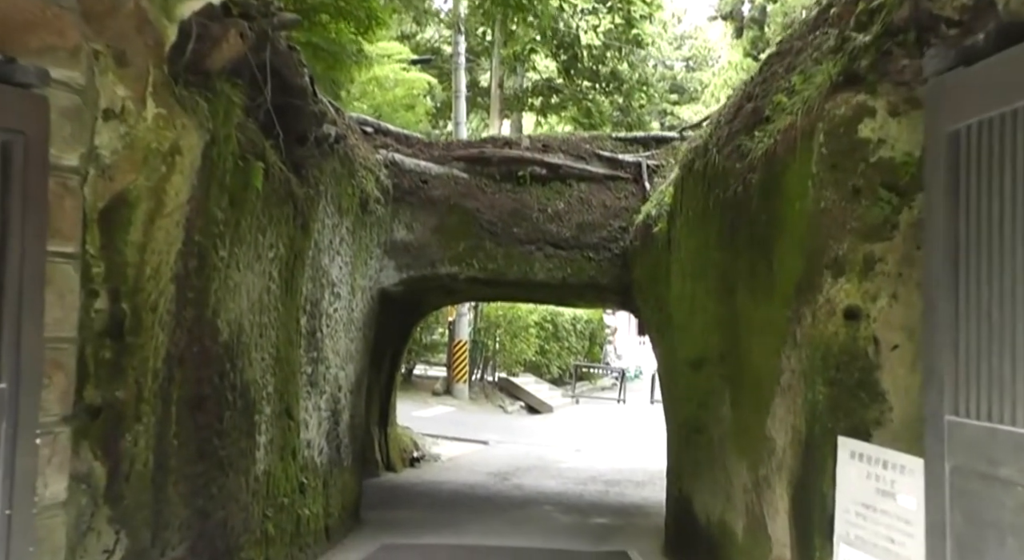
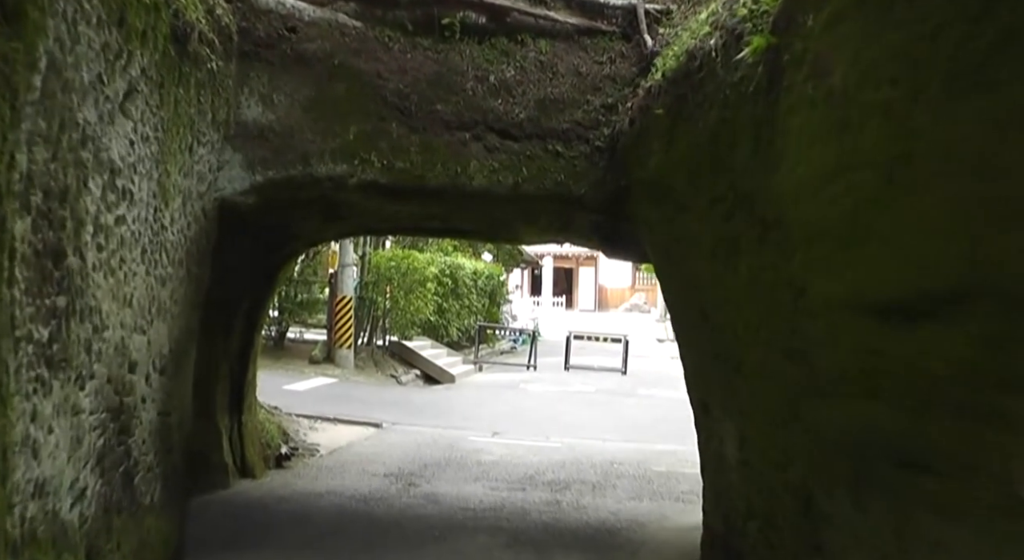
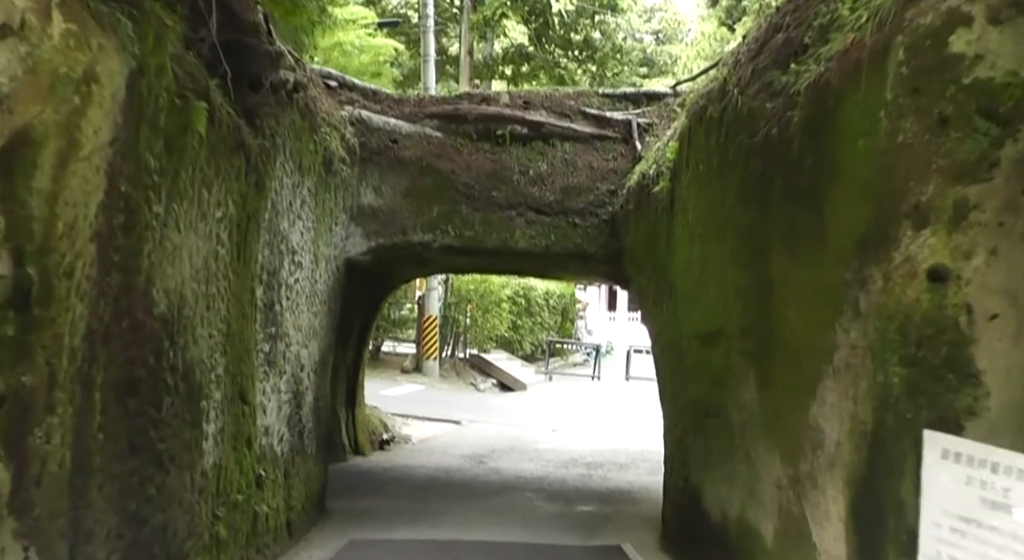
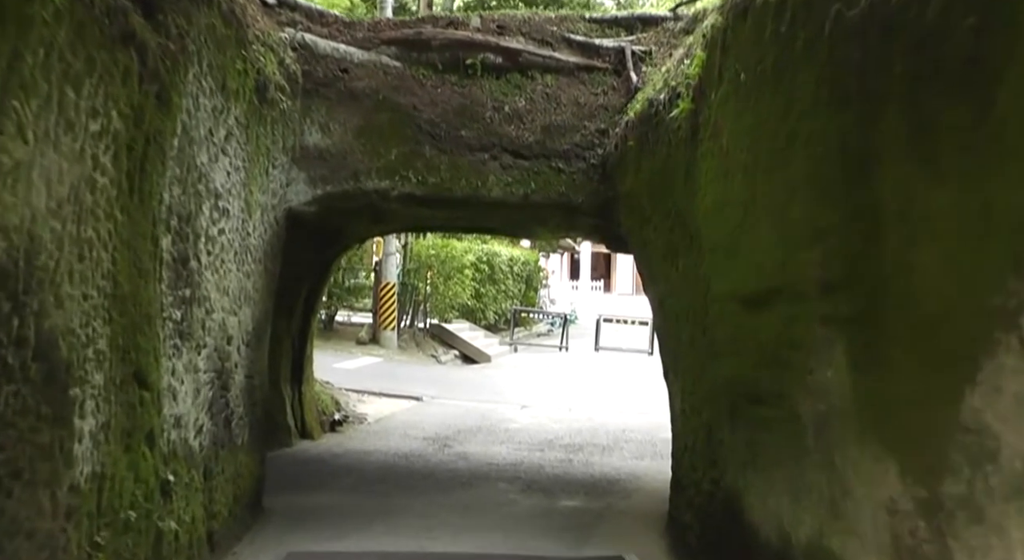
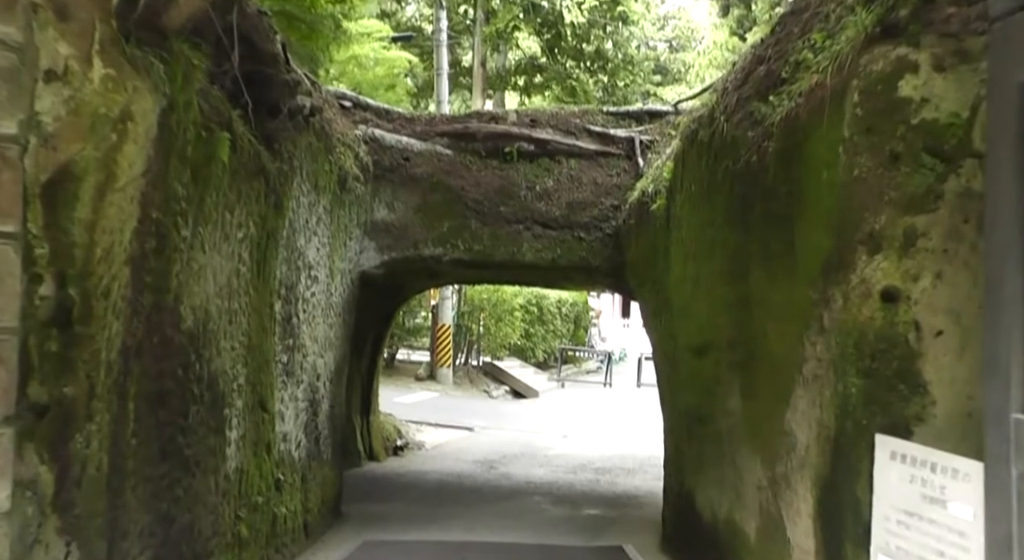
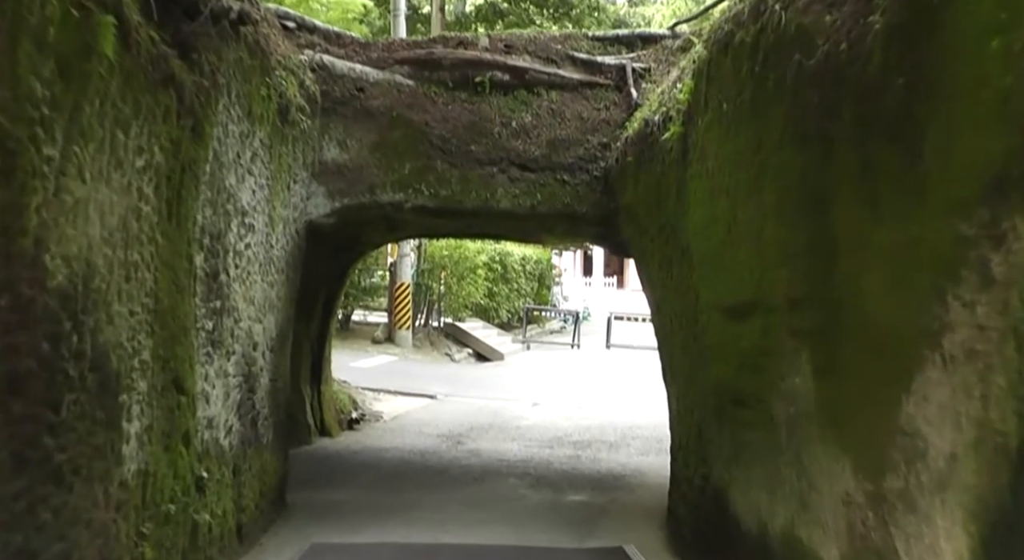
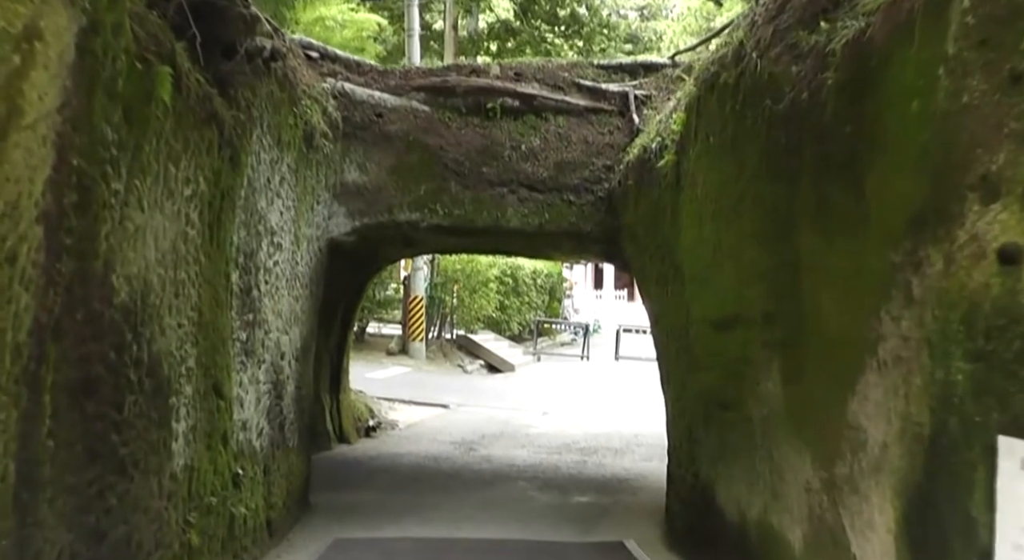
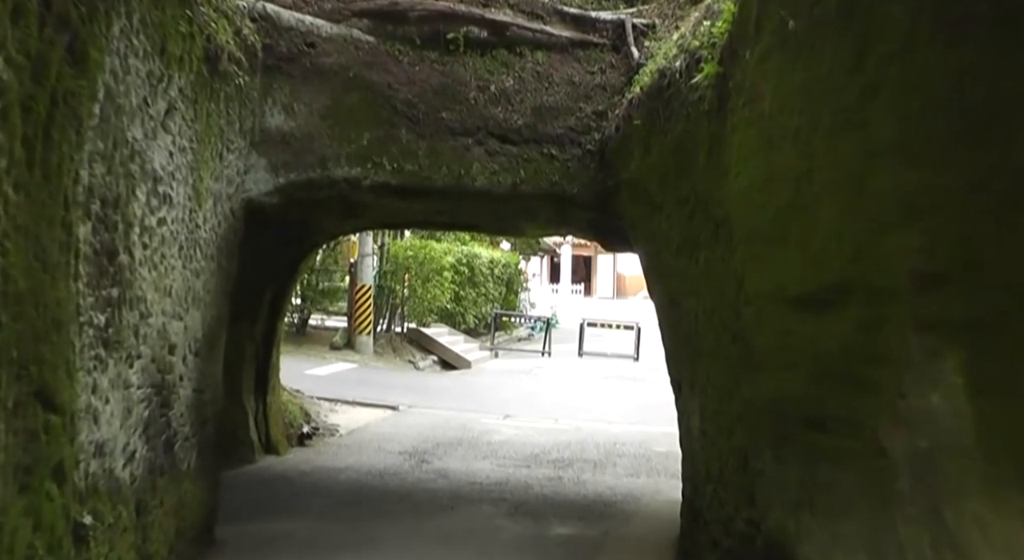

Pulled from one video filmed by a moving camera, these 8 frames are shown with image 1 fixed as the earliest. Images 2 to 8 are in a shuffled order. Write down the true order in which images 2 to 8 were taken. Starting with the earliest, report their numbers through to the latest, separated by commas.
5, 3, 7, 6, 4, 8, 2
